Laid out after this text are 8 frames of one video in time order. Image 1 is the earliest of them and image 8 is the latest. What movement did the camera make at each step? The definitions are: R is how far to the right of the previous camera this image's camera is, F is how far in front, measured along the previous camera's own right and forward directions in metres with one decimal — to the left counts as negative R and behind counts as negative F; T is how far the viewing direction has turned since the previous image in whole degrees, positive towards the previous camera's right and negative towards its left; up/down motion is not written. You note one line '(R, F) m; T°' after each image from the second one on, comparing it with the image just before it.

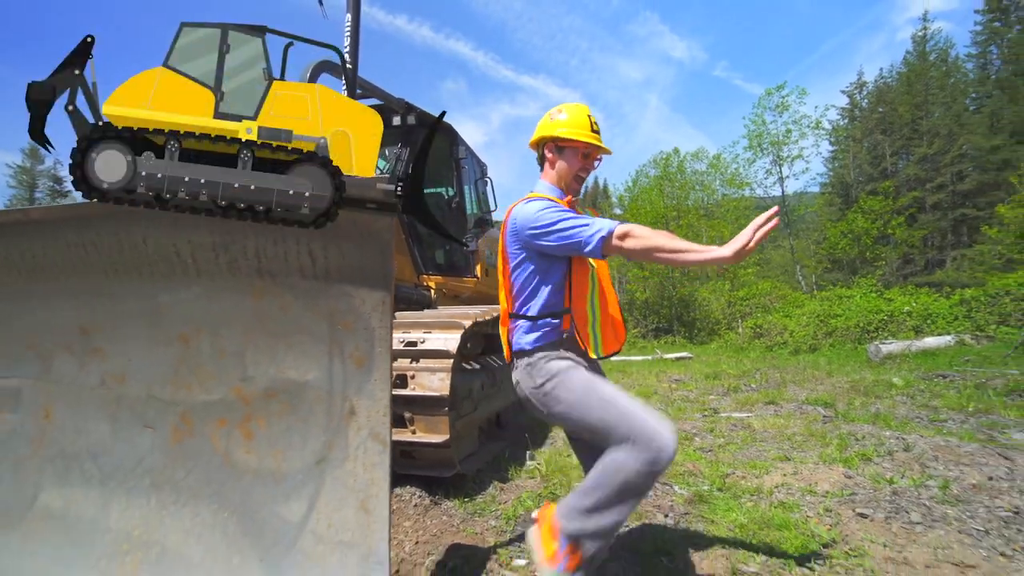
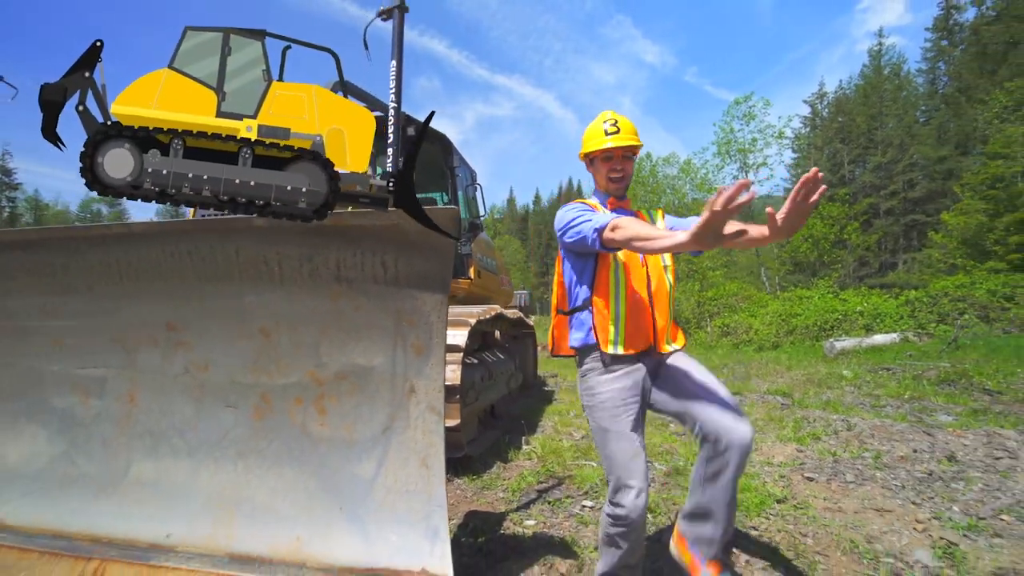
(-0.2, -0.4) m; +3°
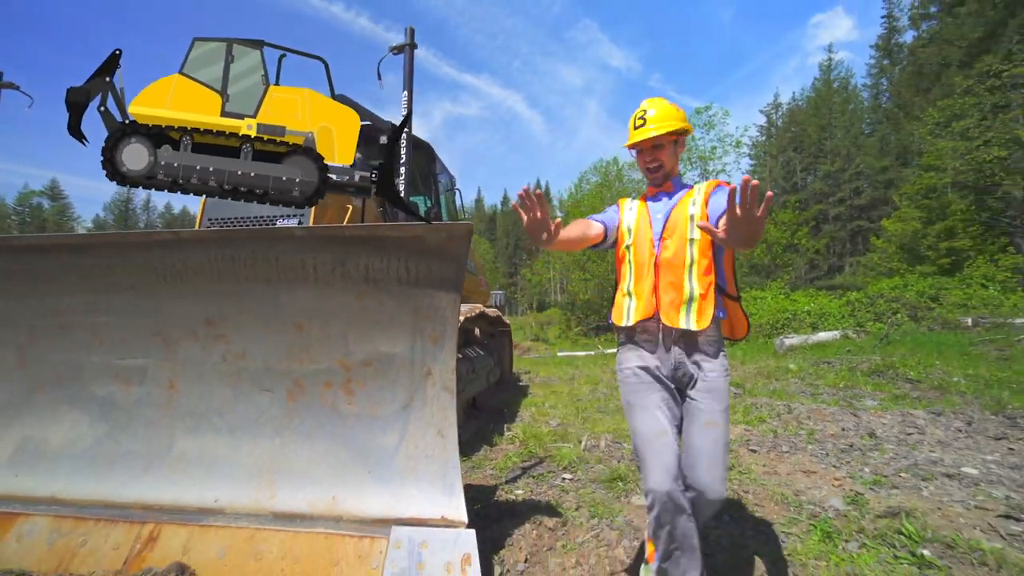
(-0.2, -0.4) m; +4°
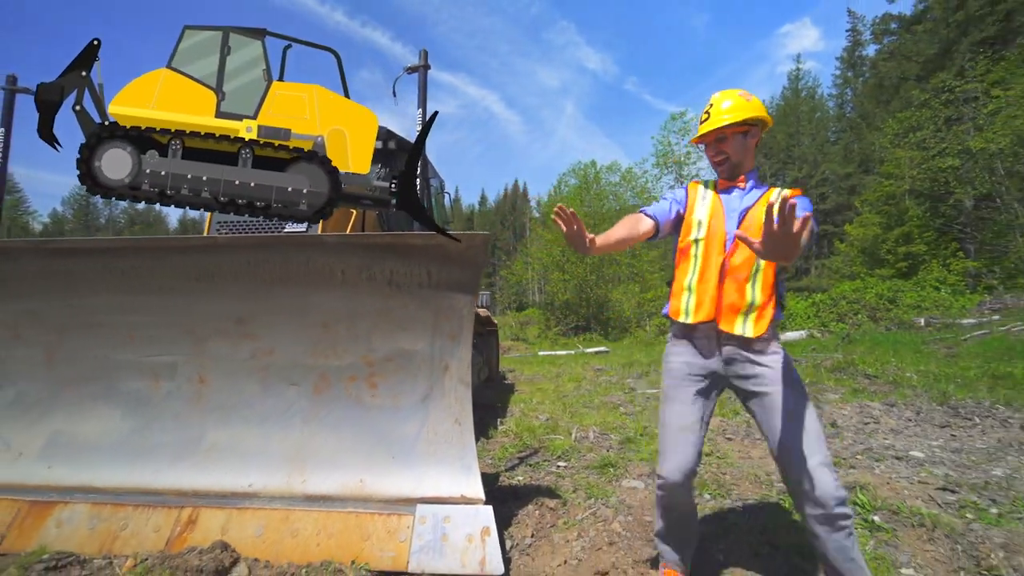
(-0.2, -0.3) m; +3°
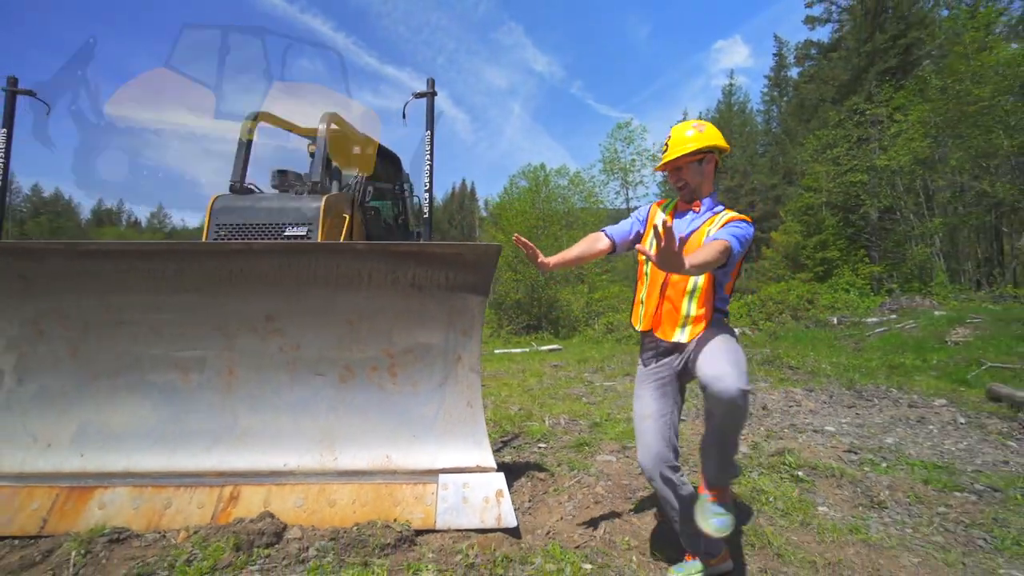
(-0.4, -0.4) m; +7°
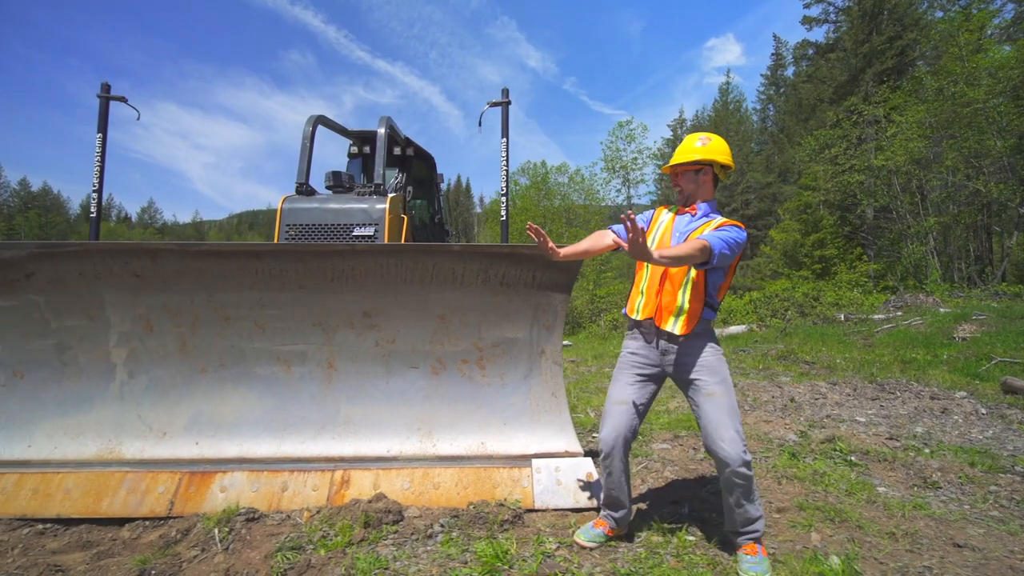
(-0.6, -0.2) m; +1°
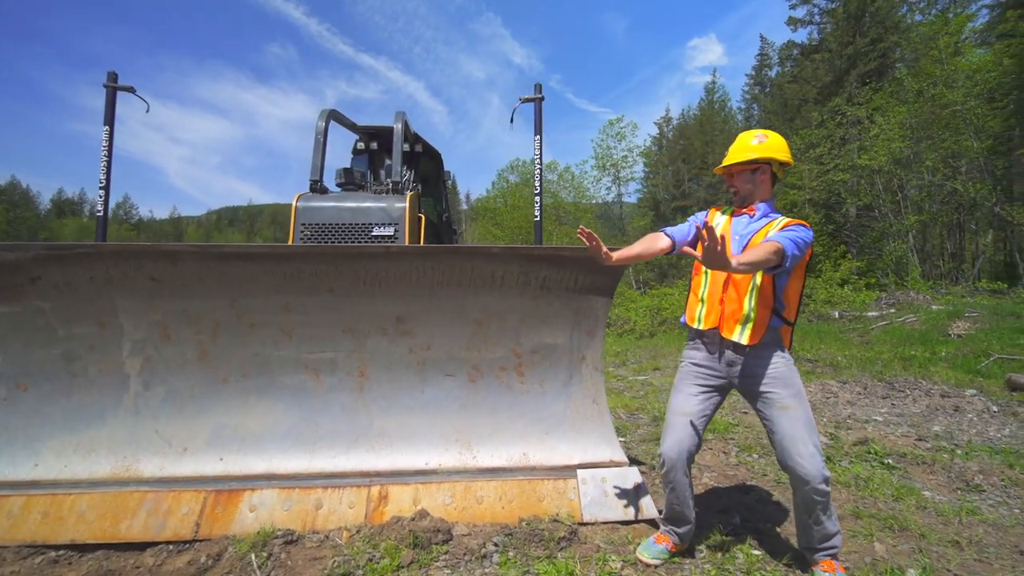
(-0.4, +0.1) m; +2°
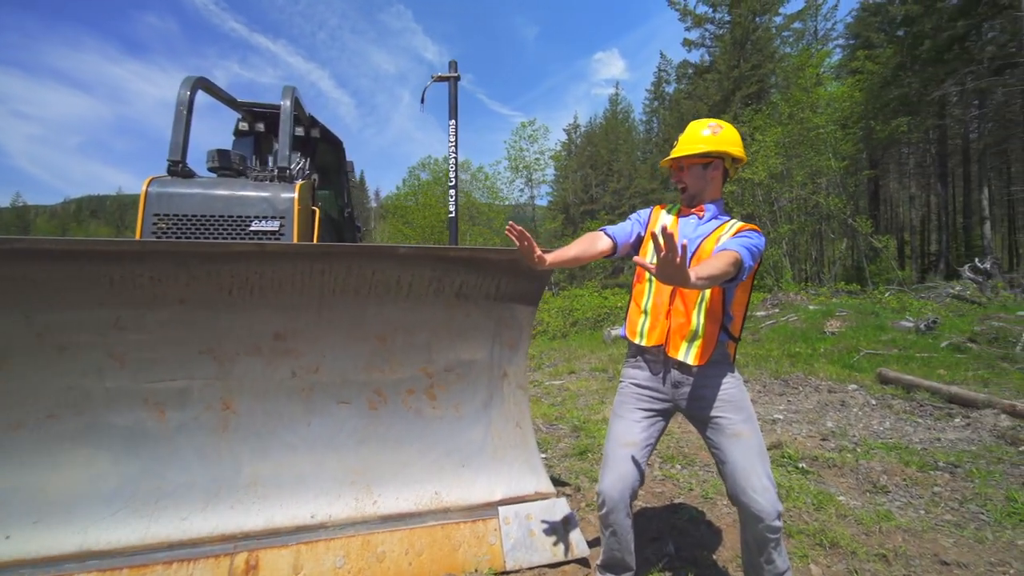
(0.0, +0.4) m; +11°
